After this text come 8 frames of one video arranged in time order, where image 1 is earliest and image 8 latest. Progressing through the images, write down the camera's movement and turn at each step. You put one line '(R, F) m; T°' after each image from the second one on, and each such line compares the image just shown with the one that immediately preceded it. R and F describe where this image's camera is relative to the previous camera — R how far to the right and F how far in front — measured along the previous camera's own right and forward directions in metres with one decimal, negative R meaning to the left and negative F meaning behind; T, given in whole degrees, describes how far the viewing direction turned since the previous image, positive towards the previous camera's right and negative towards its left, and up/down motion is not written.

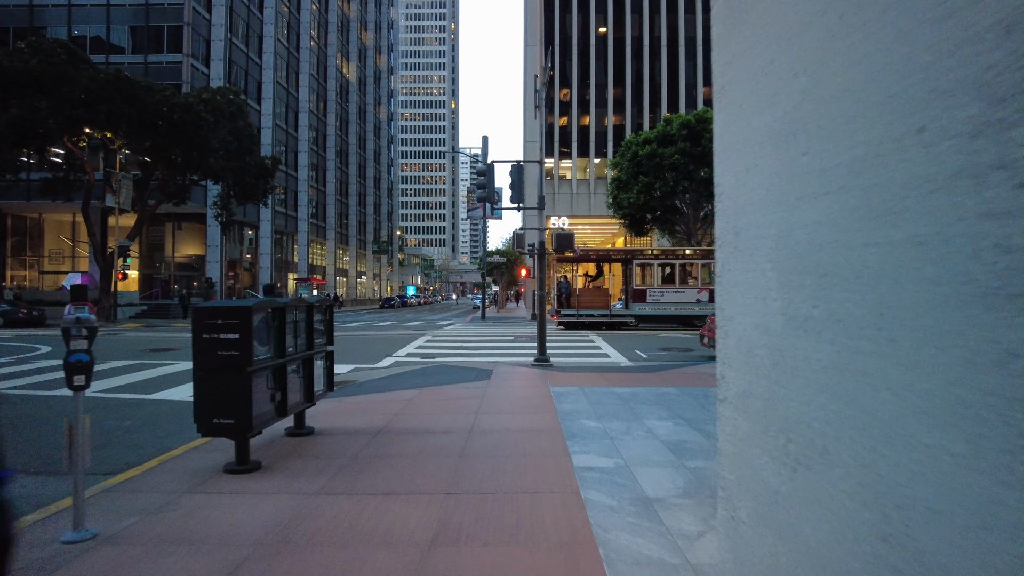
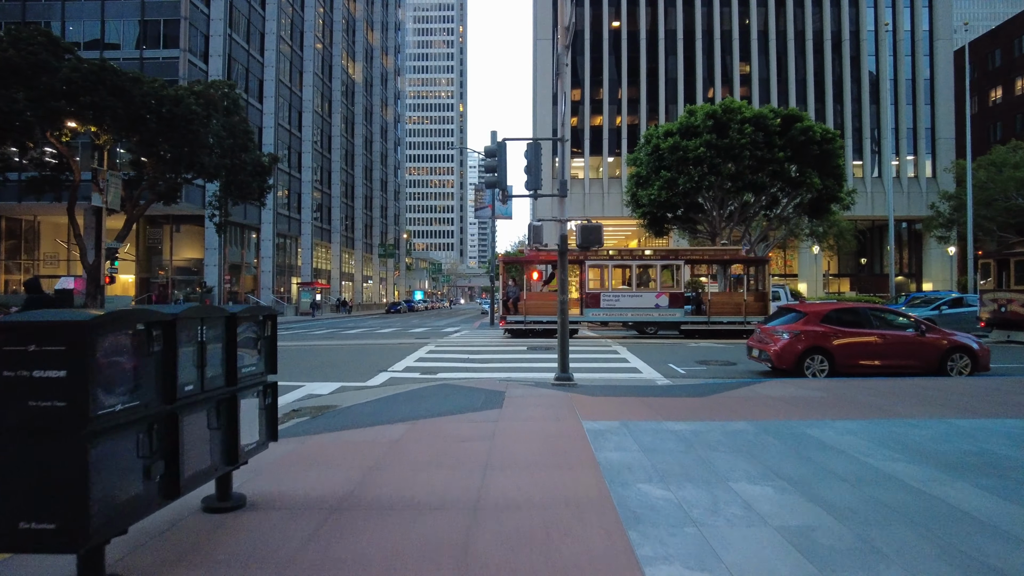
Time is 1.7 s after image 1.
(-0.1, +2.2) m; -1°
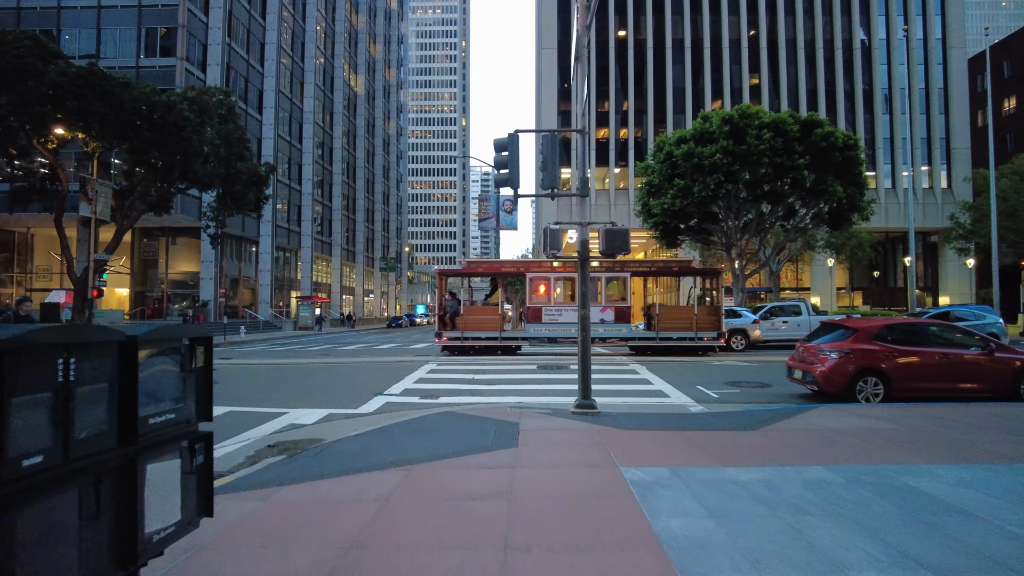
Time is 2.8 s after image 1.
(-0.2, +1.4) m; 0°
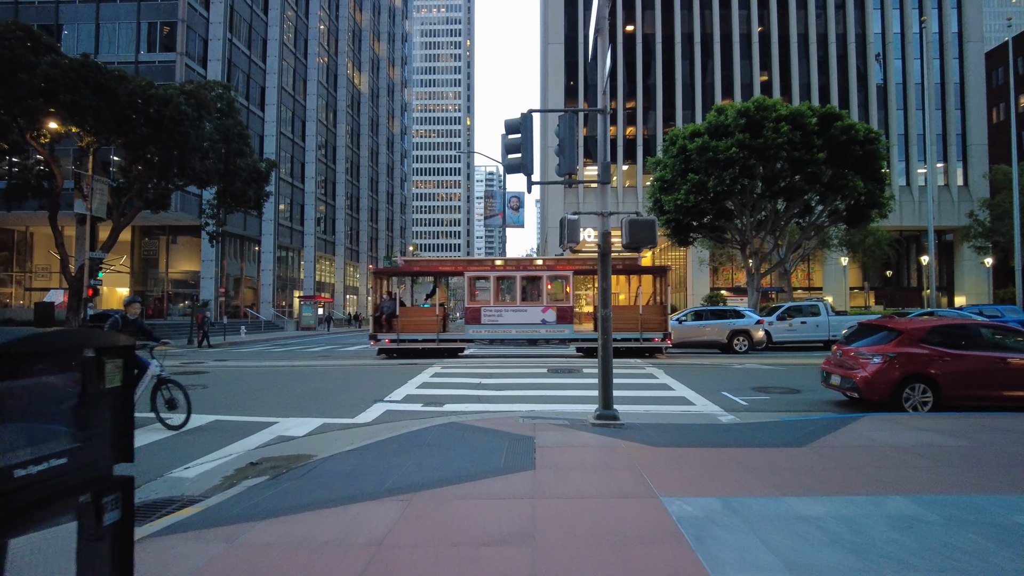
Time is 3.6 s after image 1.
(-0.1, +0.9) m; 0°
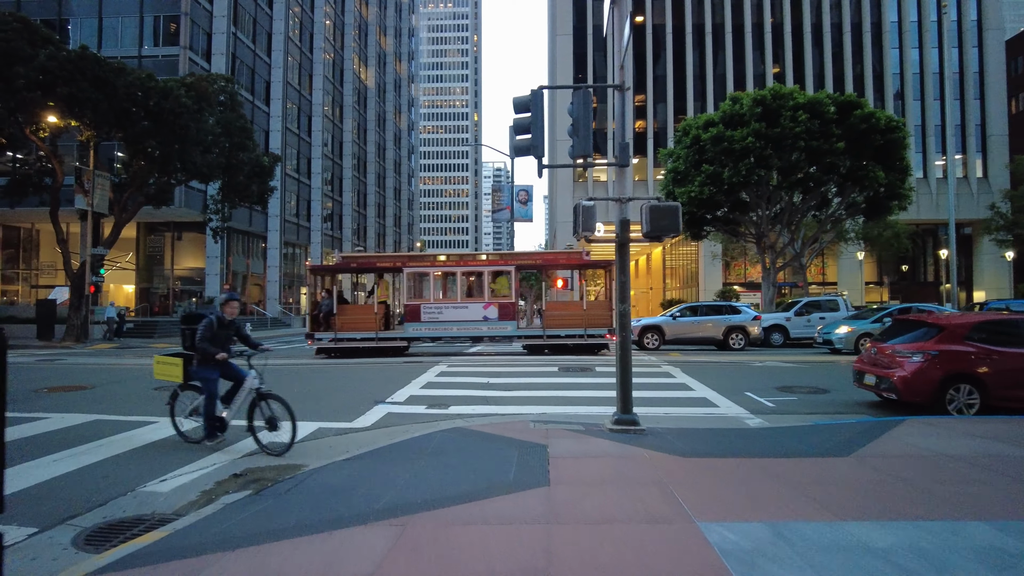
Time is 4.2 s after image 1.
(0.0, +0.7) m; -1°
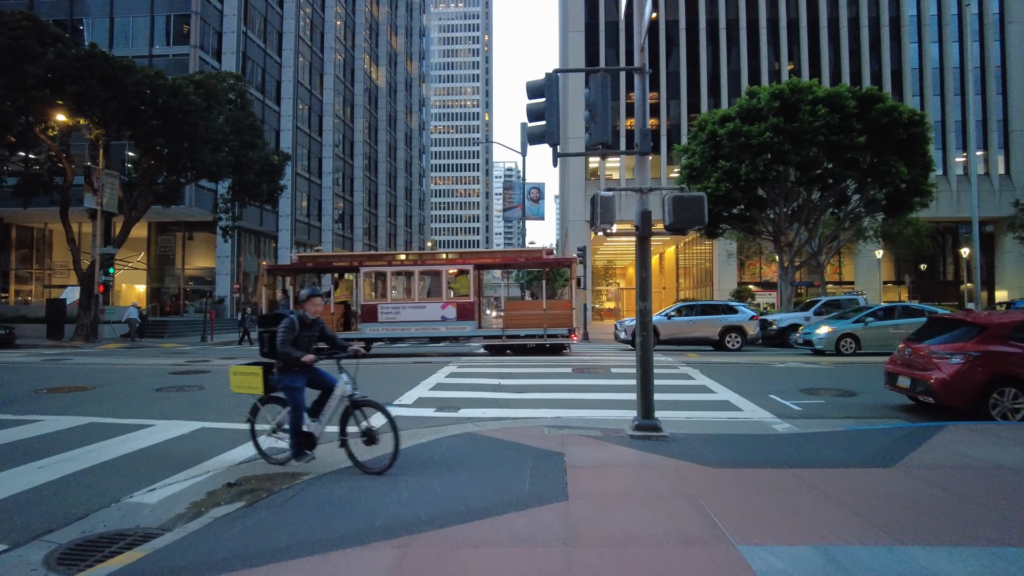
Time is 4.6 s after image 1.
(0.0, +0.5) m; -1°
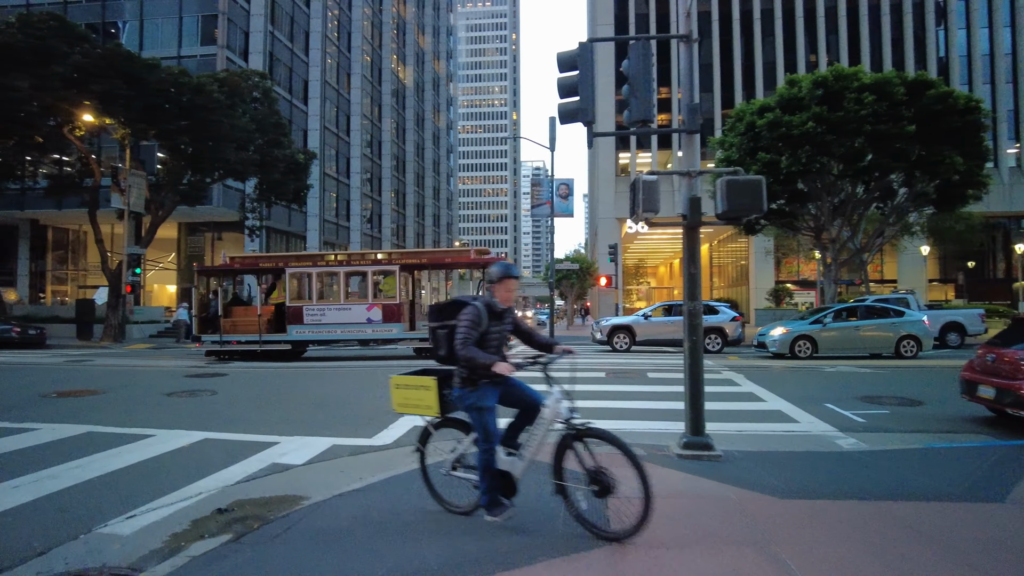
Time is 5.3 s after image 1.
(0.0, +0.8) m; -2°
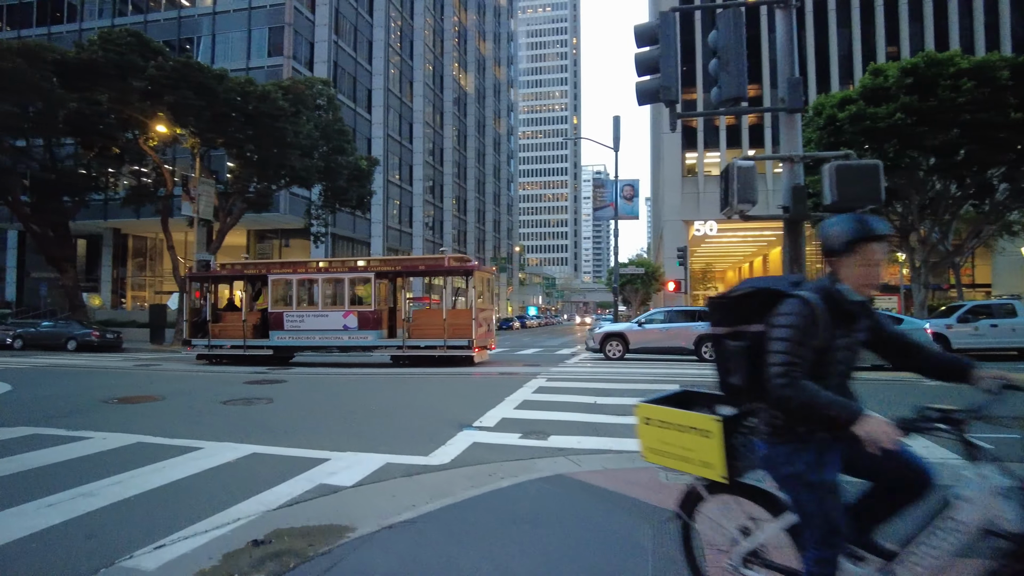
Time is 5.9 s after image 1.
(-0.1, +0.7) m; -5°
